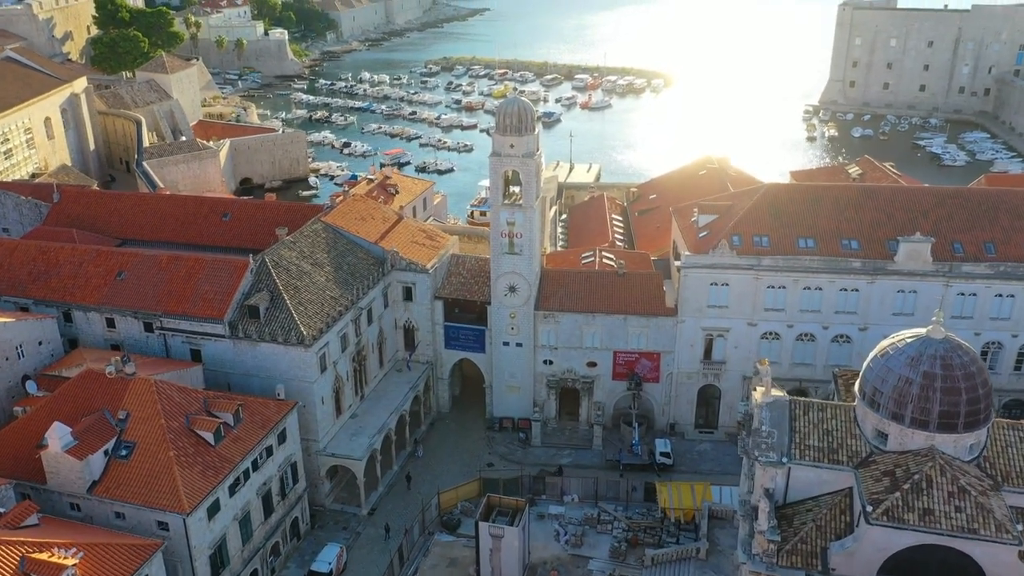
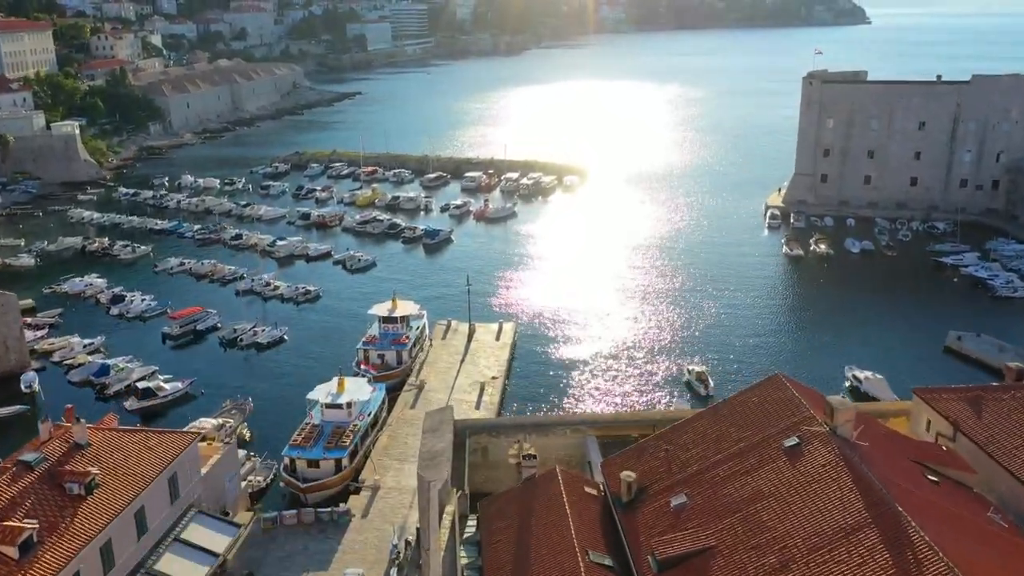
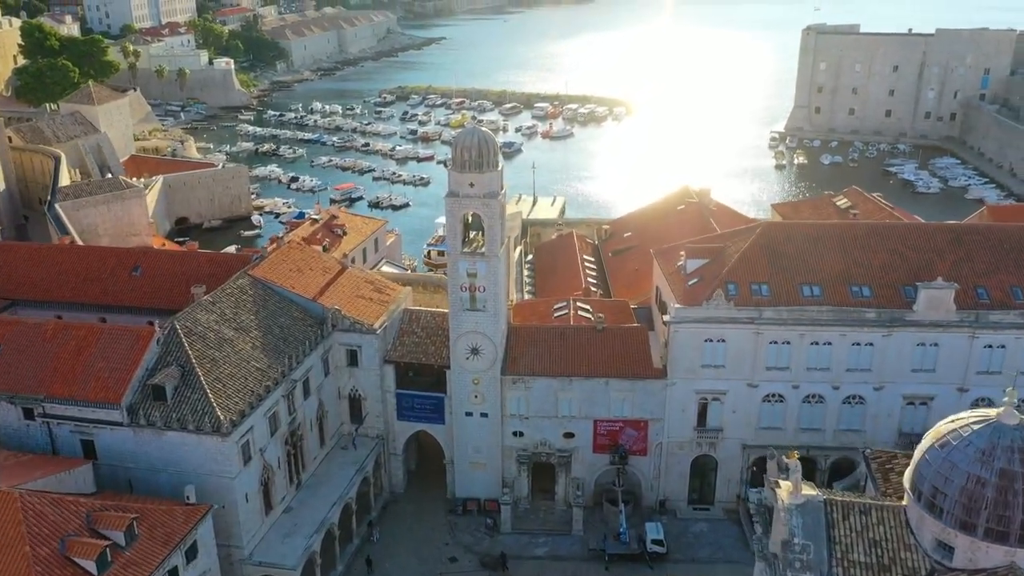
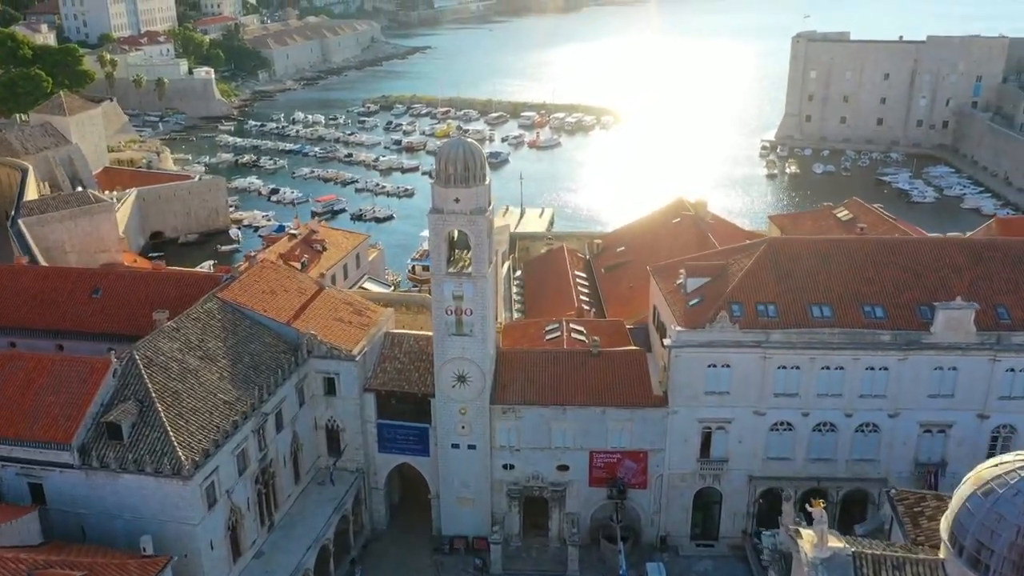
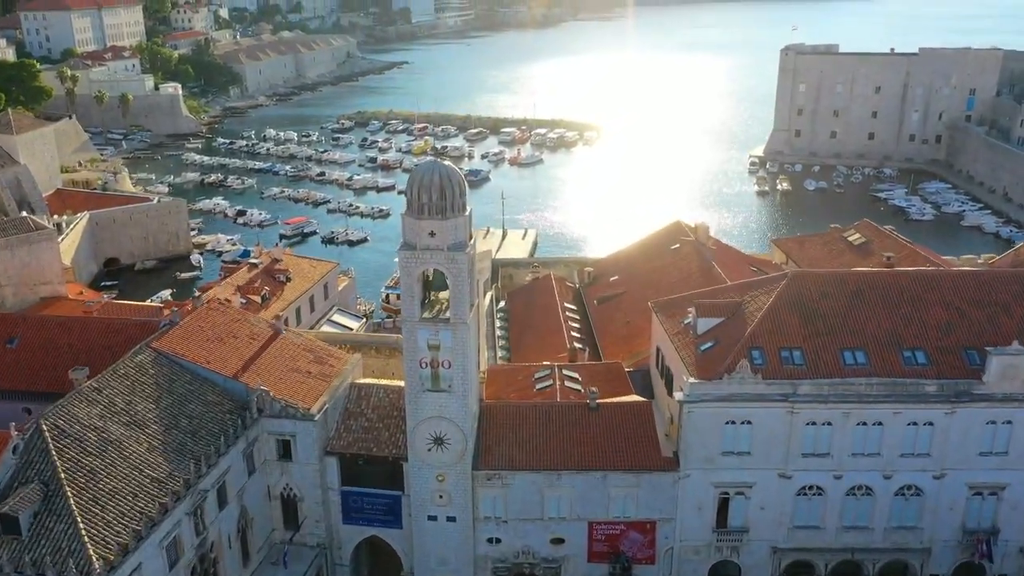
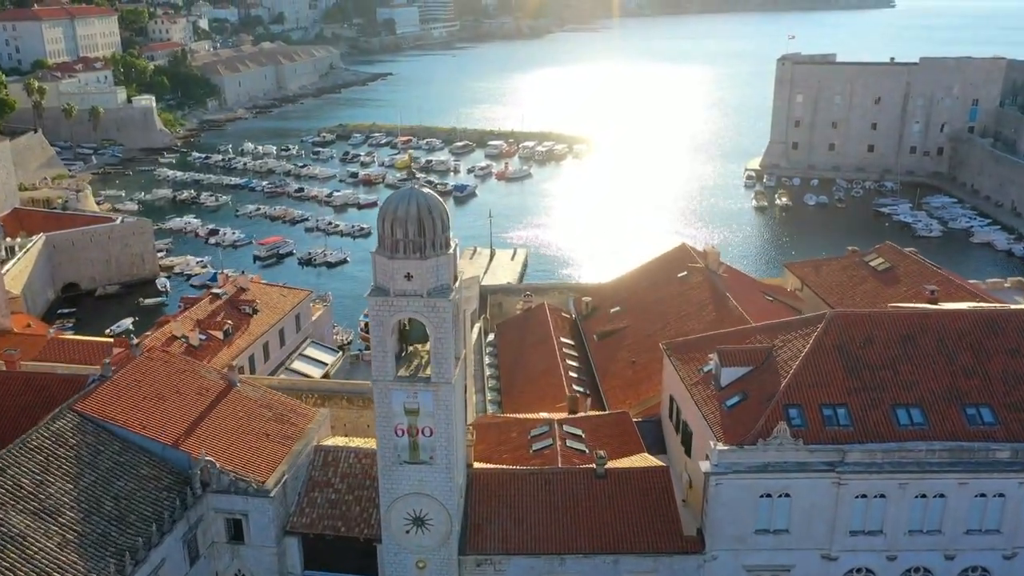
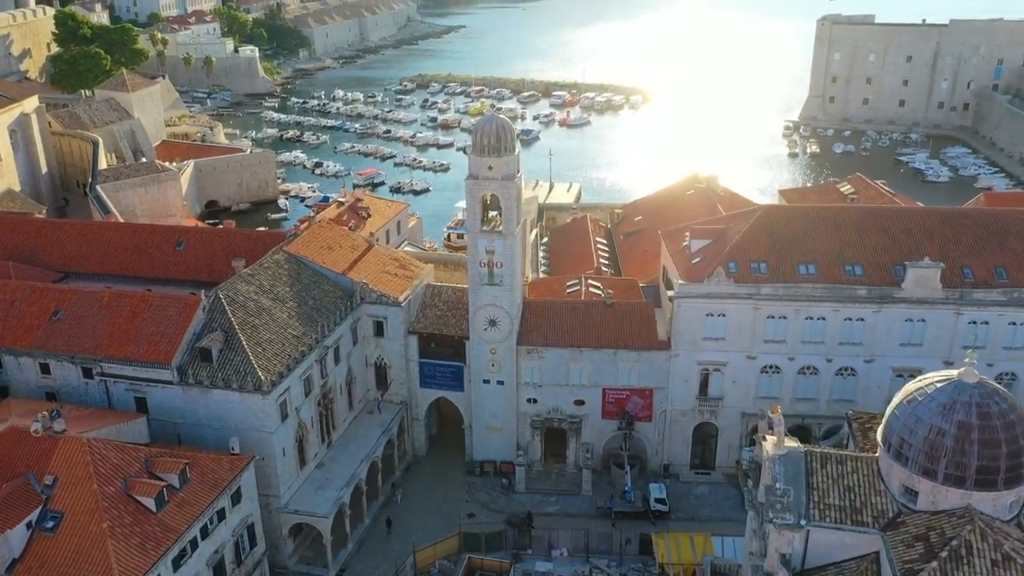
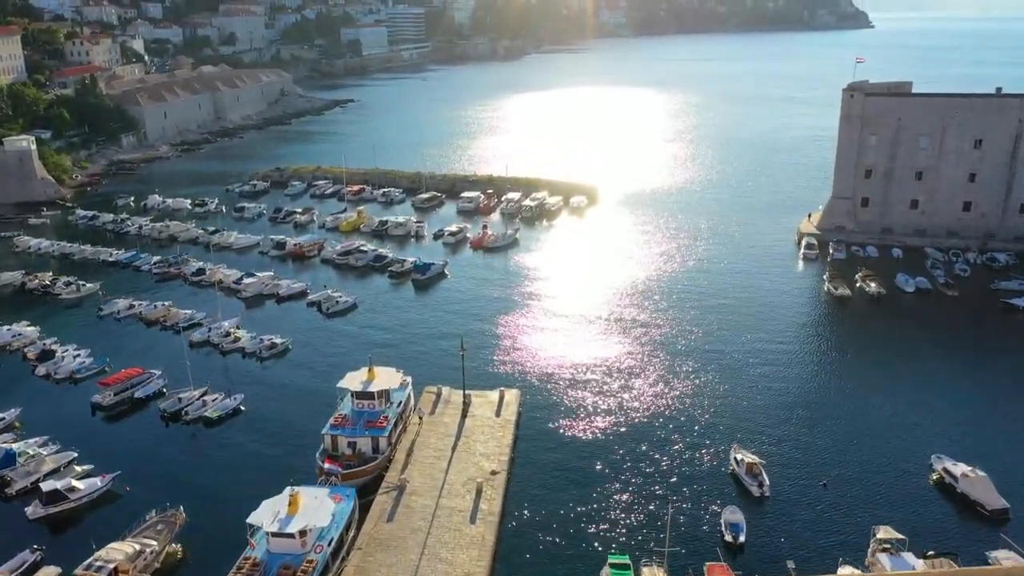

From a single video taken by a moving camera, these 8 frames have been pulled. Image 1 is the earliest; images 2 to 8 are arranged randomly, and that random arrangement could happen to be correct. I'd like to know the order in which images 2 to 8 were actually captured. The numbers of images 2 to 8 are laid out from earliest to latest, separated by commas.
7, 3, 4, 5, 6, 2, 8
